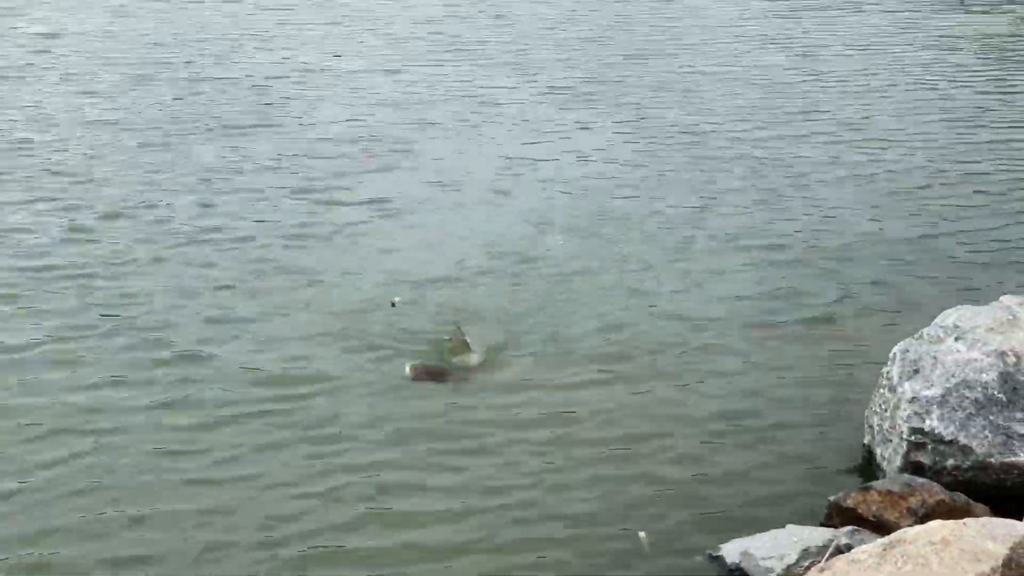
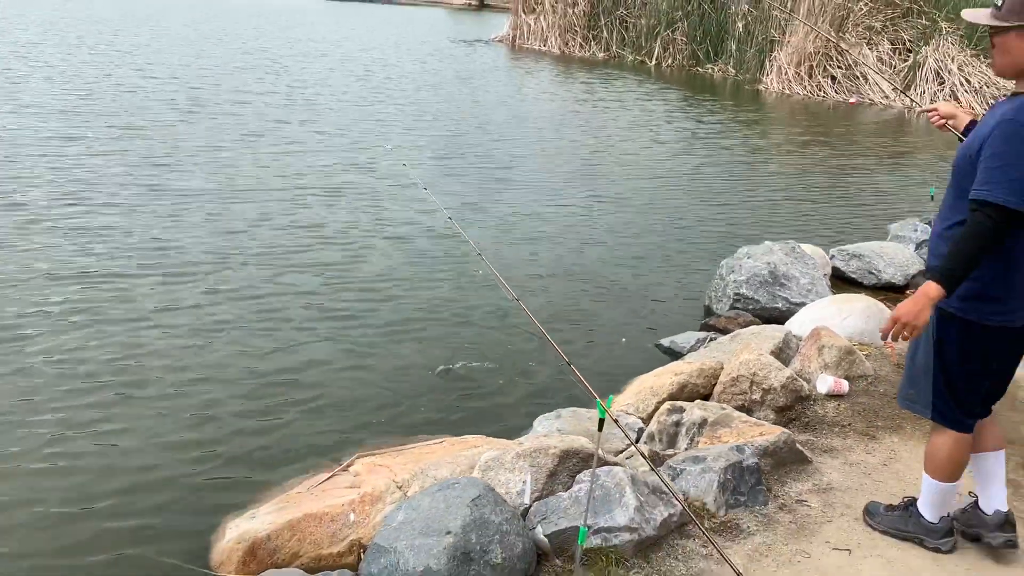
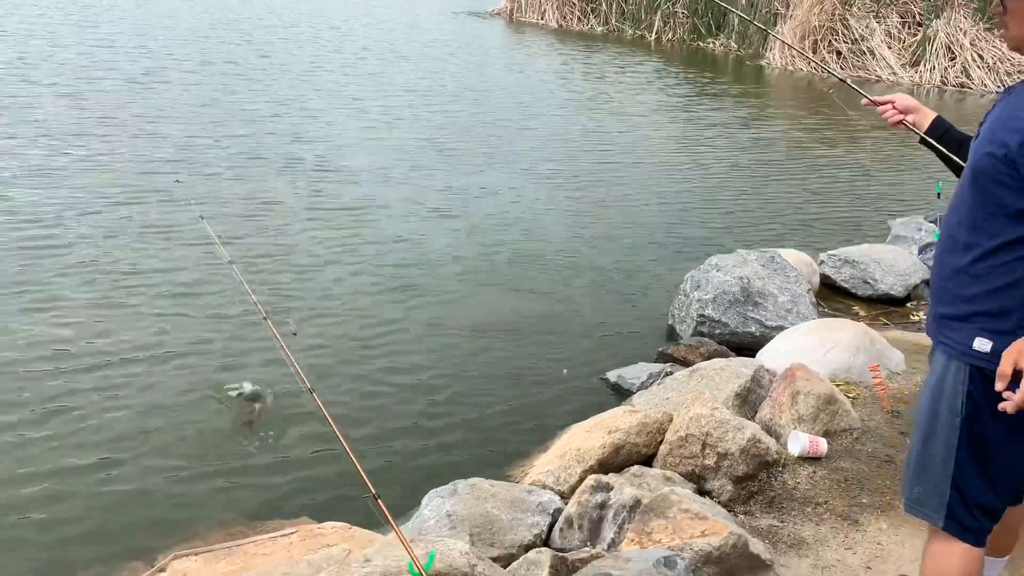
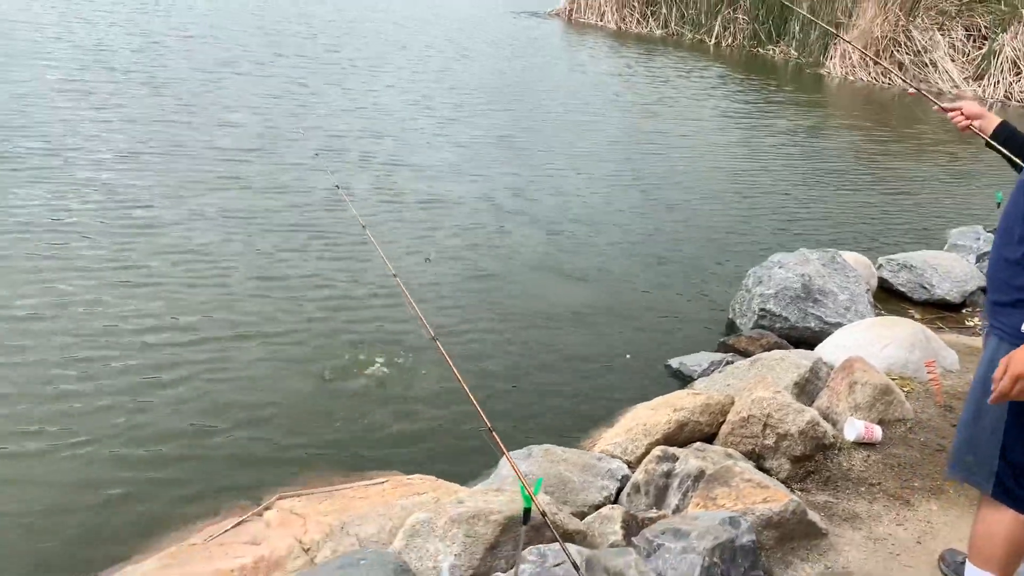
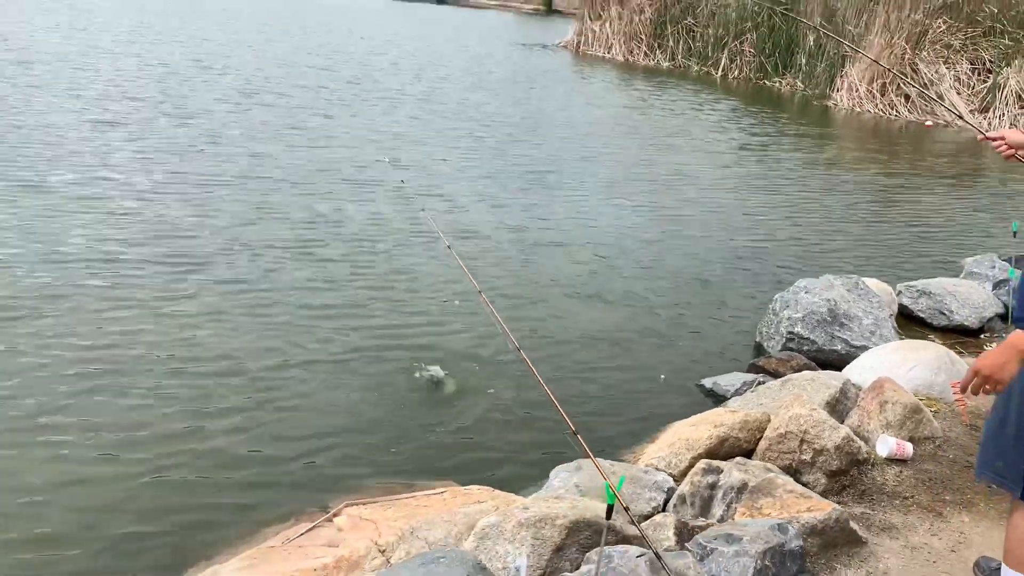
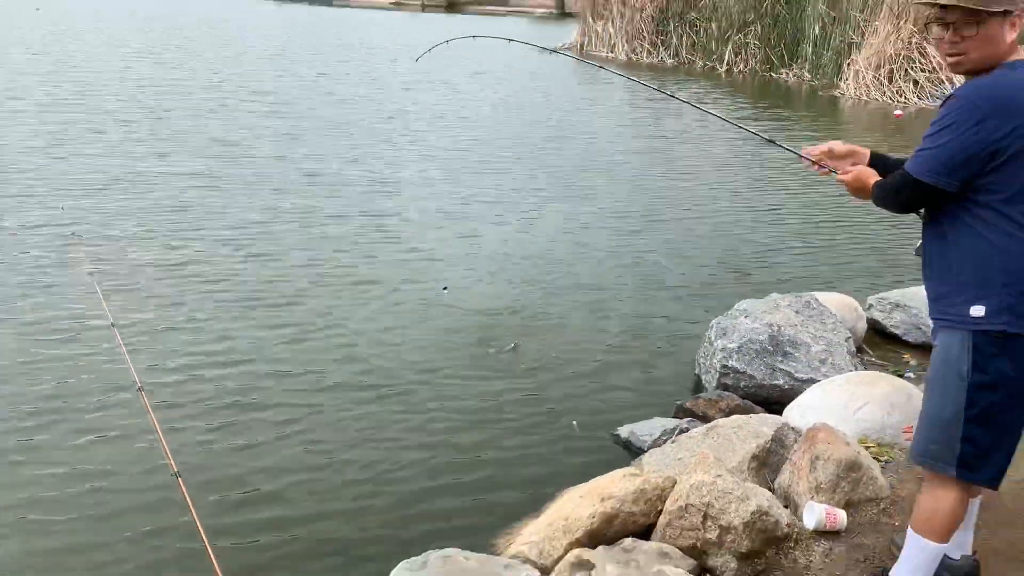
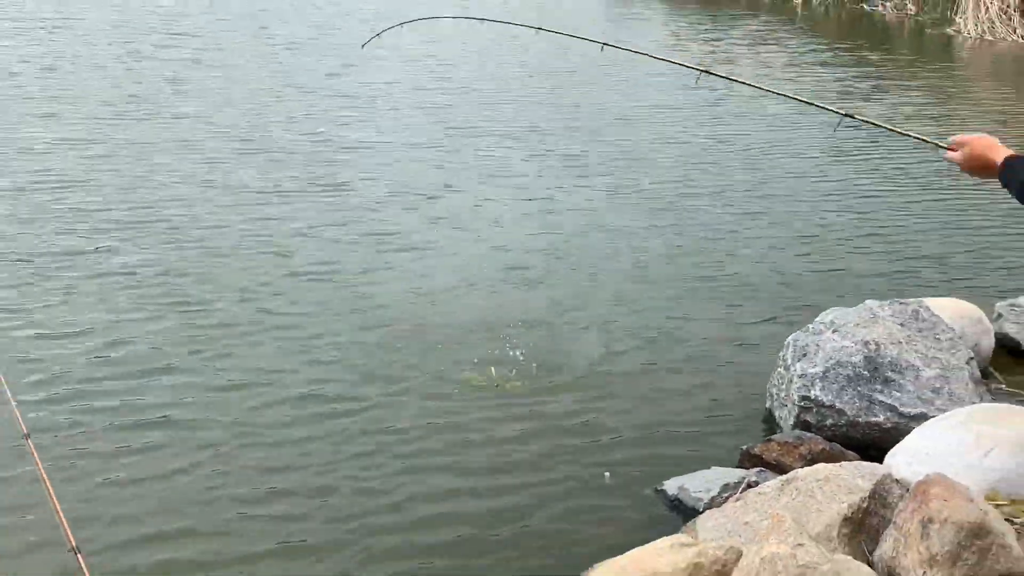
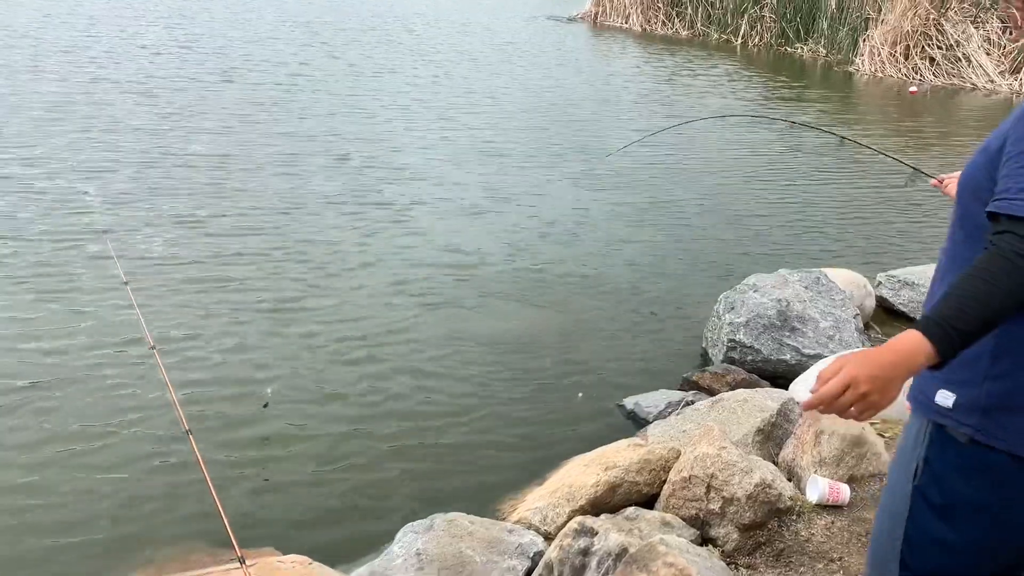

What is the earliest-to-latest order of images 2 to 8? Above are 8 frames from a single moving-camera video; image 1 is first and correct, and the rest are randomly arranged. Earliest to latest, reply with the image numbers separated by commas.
7, 6, 8, 3, 4, 5, 2
